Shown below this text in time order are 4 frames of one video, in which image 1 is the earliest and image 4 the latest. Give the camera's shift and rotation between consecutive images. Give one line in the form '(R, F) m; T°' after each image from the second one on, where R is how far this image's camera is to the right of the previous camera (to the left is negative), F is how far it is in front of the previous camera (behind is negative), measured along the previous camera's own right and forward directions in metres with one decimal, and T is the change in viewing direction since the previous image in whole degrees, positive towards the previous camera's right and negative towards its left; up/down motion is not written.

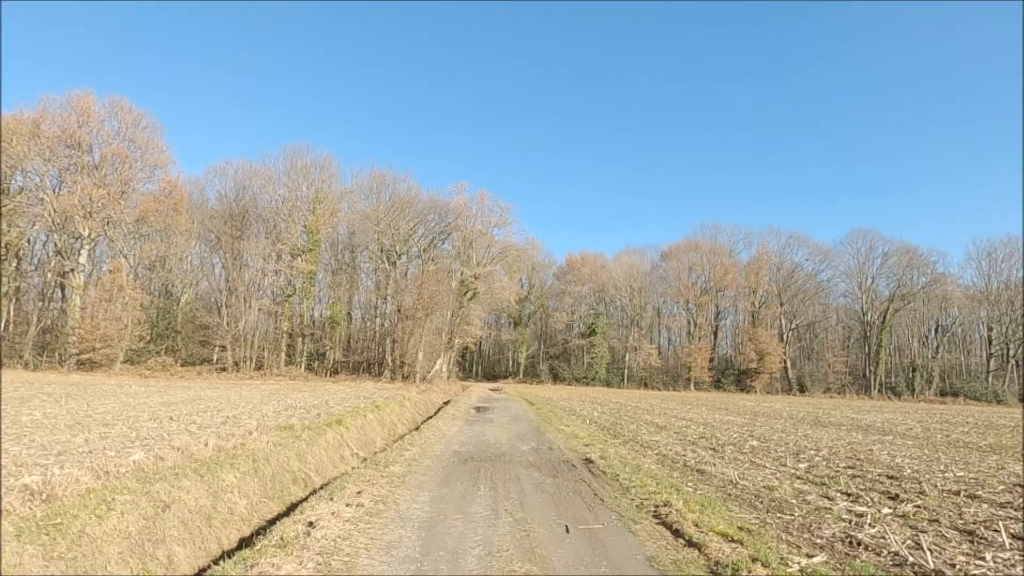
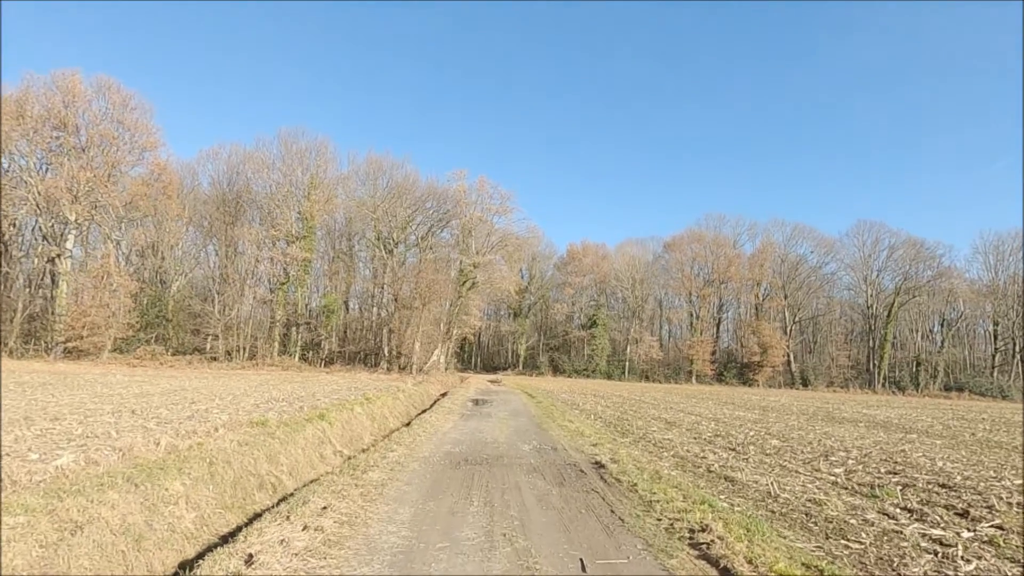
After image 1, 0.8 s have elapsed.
(0.0, +1.1) m; 0°
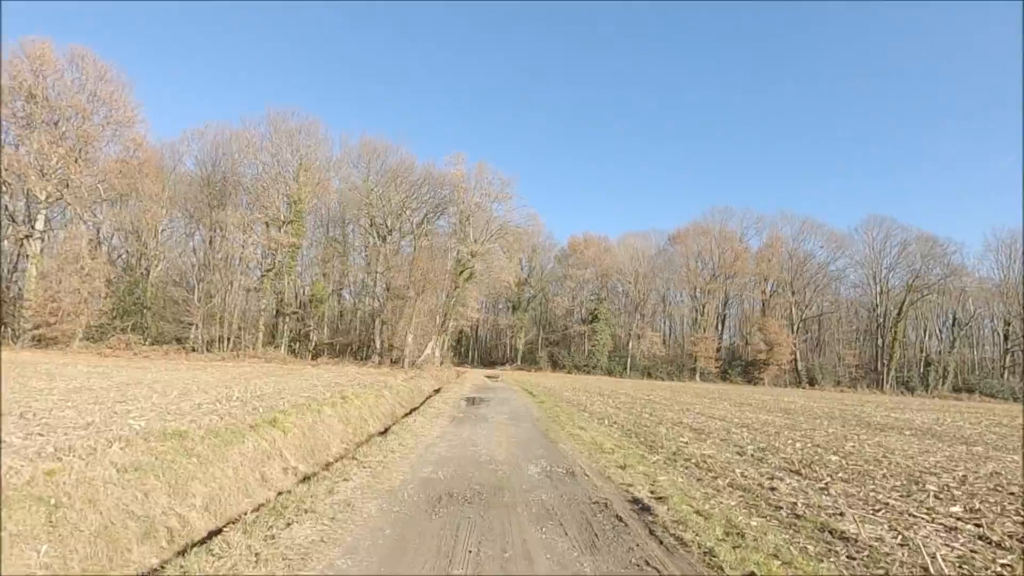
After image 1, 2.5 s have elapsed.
(-0.1, +2.3) m; 0°
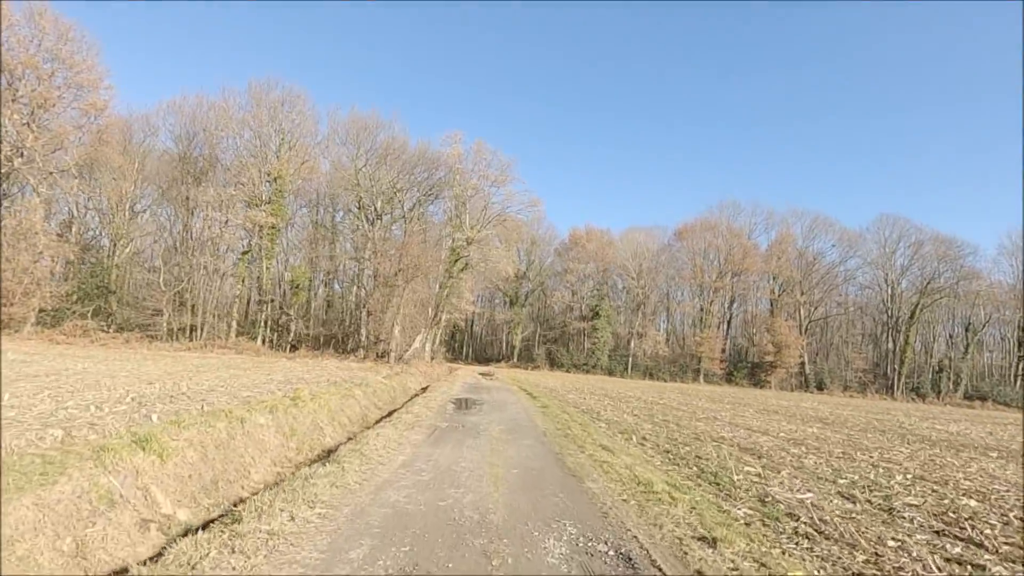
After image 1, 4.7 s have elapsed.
(-0.1, +3.1) m; 0°
